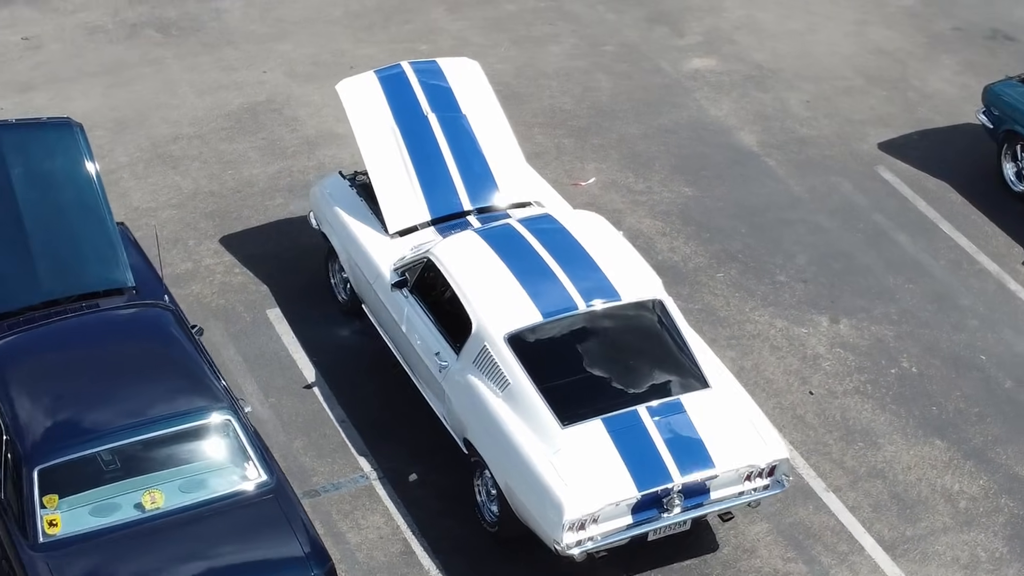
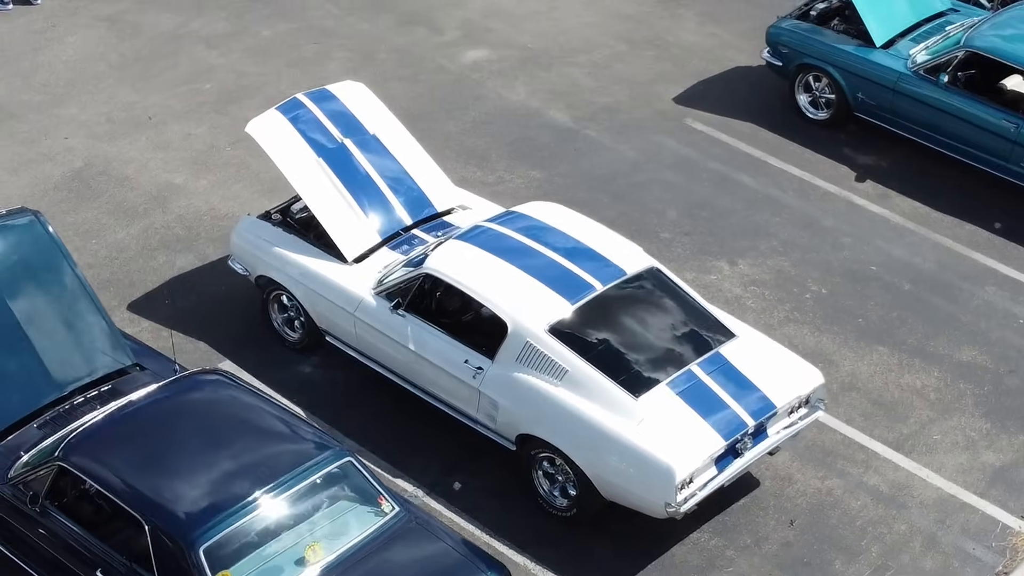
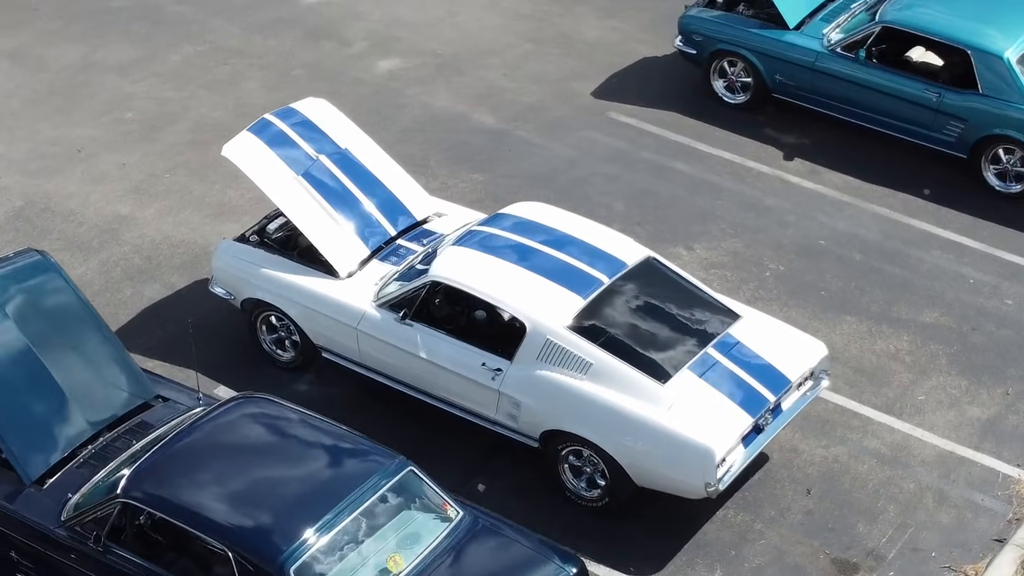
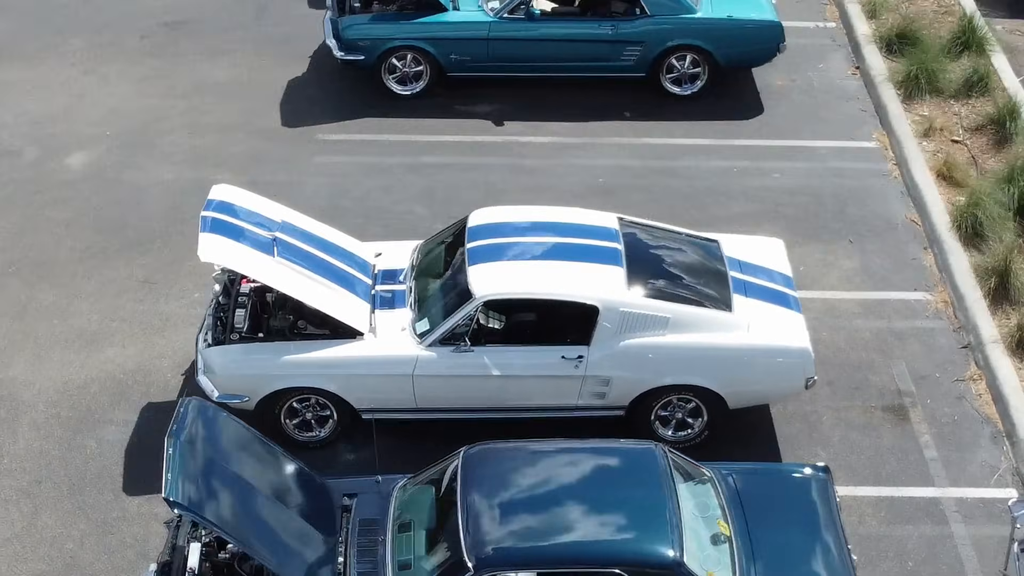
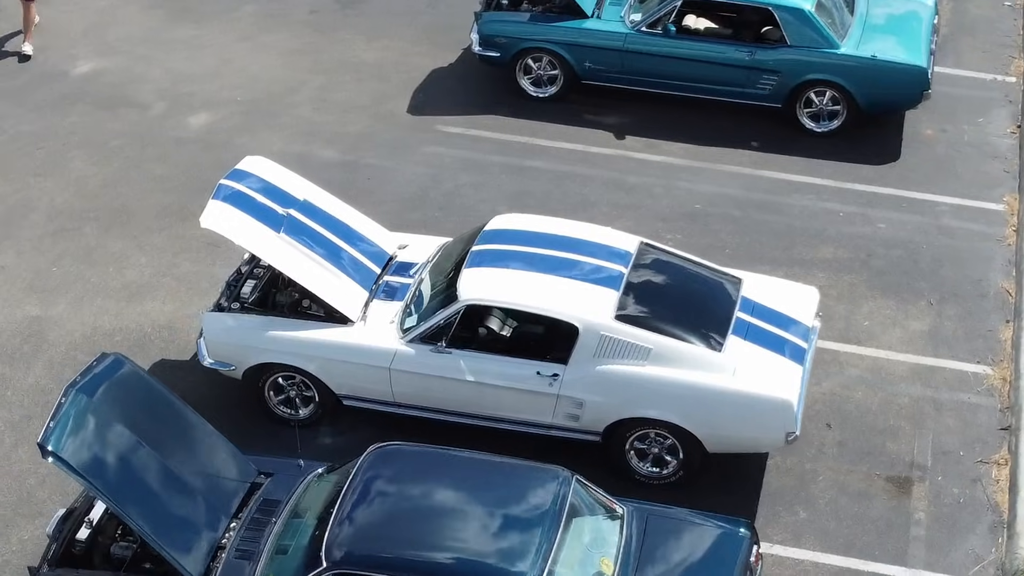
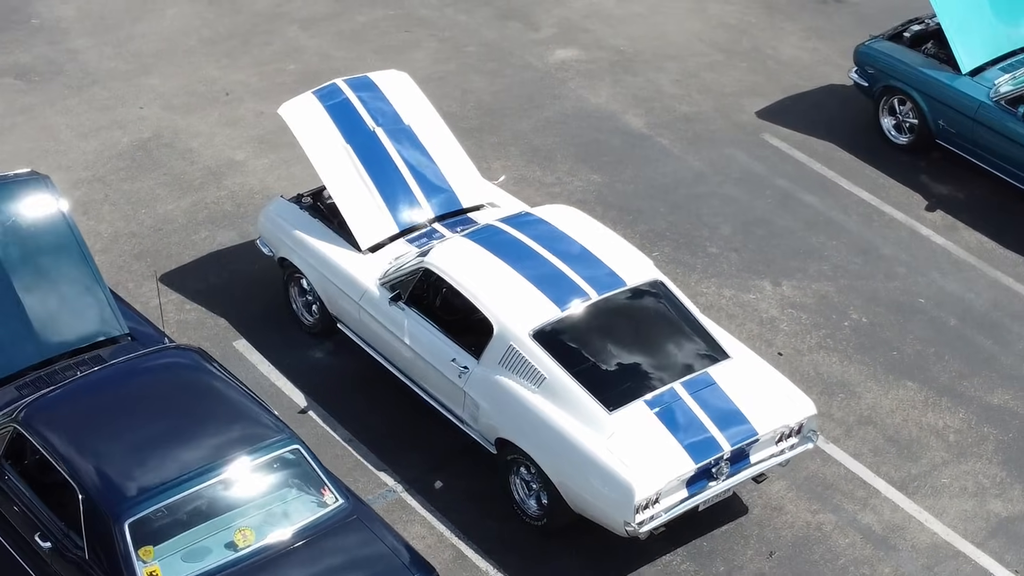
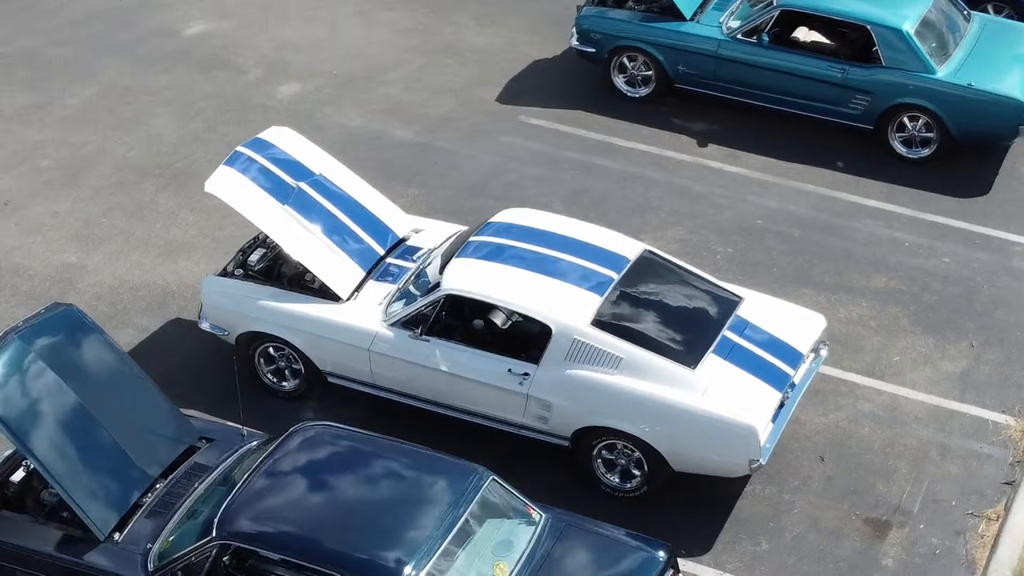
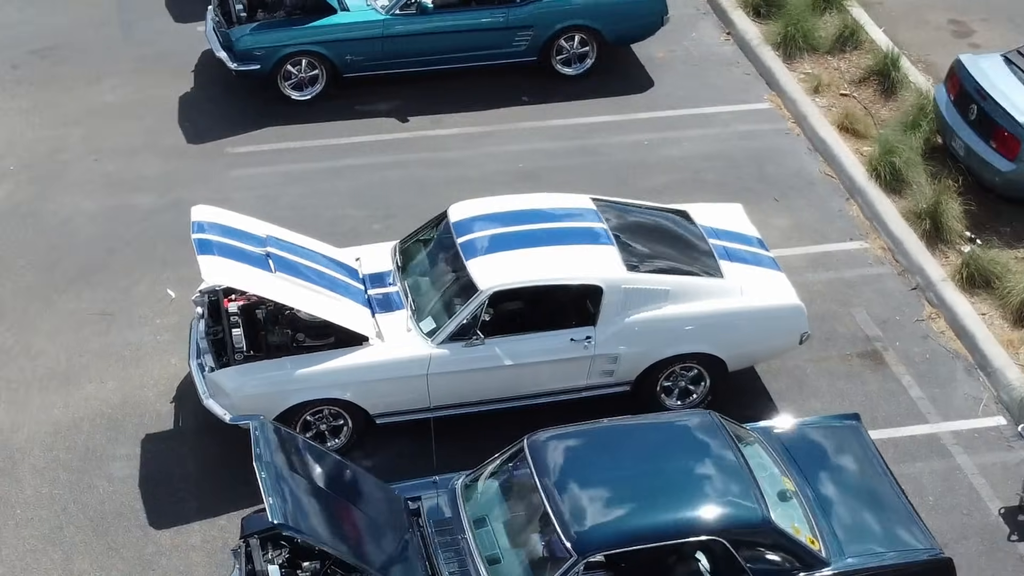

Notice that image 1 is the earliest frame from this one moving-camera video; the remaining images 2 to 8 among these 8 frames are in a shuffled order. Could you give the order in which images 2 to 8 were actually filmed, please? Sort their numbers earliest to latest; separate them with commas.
6, 2, 3, 7, 5, 4, 8
